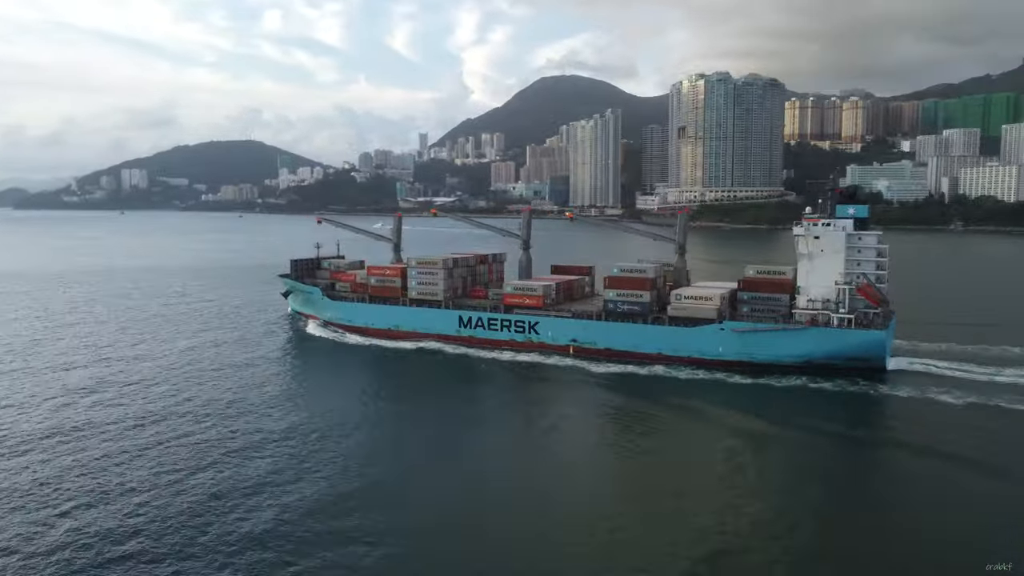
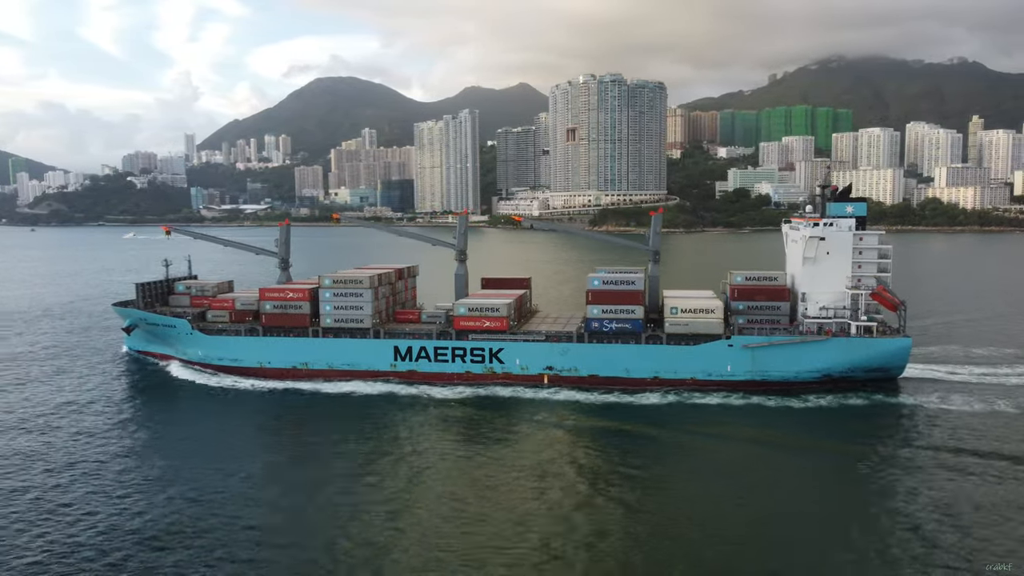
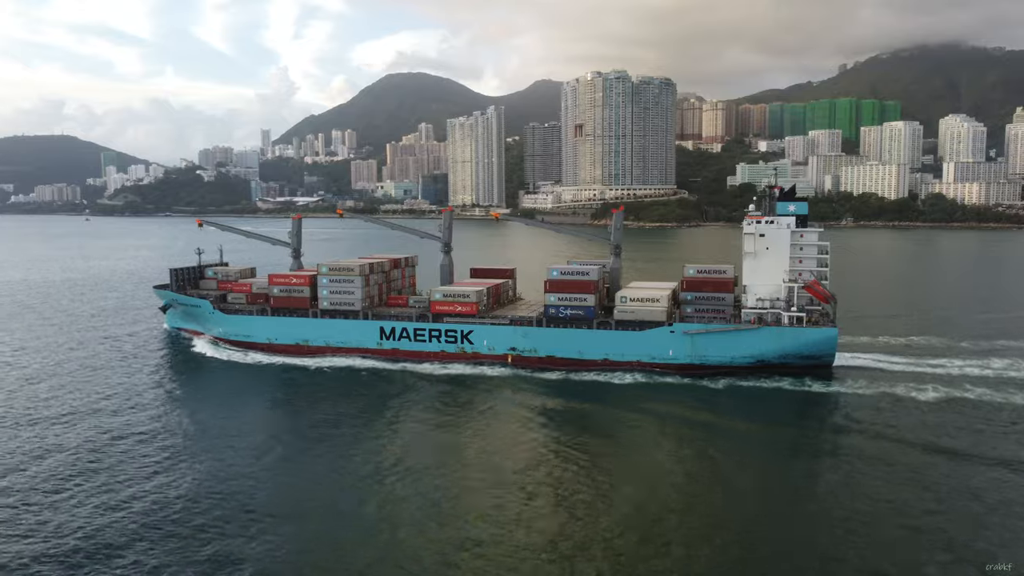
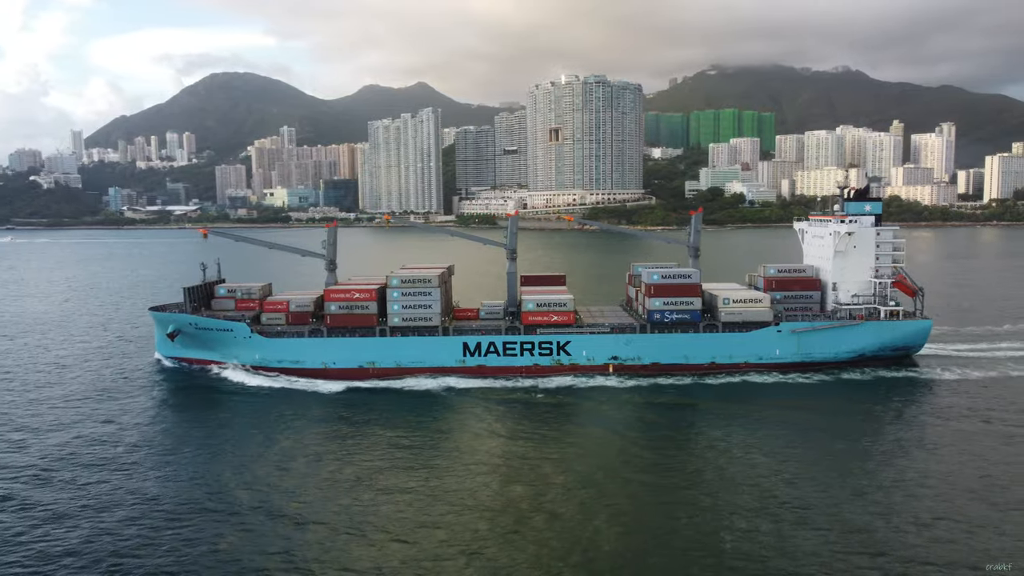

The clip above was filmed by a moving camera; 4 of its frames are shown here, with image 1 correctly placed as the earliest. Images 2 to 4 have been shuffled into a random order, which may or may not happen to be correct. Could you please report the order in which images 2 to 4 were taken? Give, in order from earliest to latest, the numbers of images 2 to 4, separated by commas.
3, 2, 4
